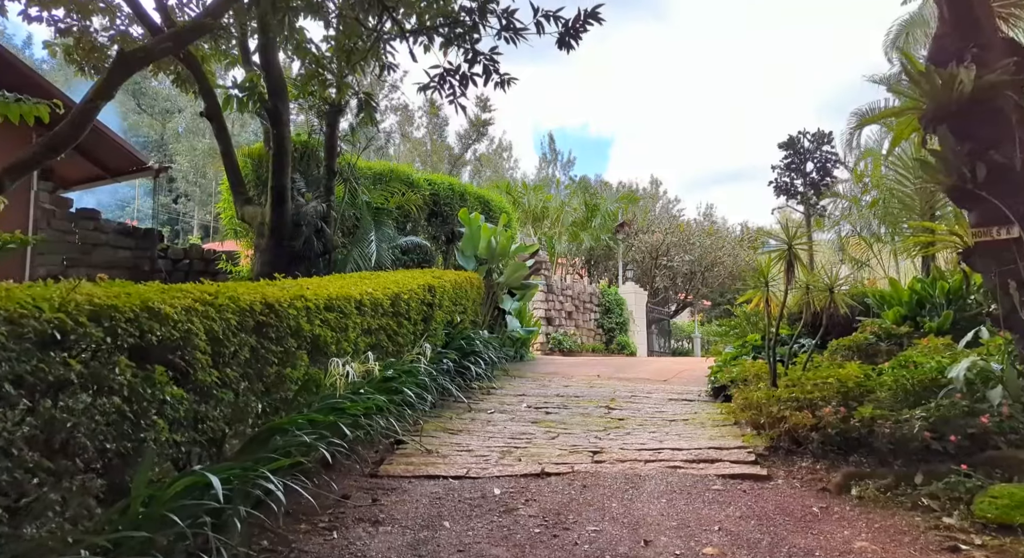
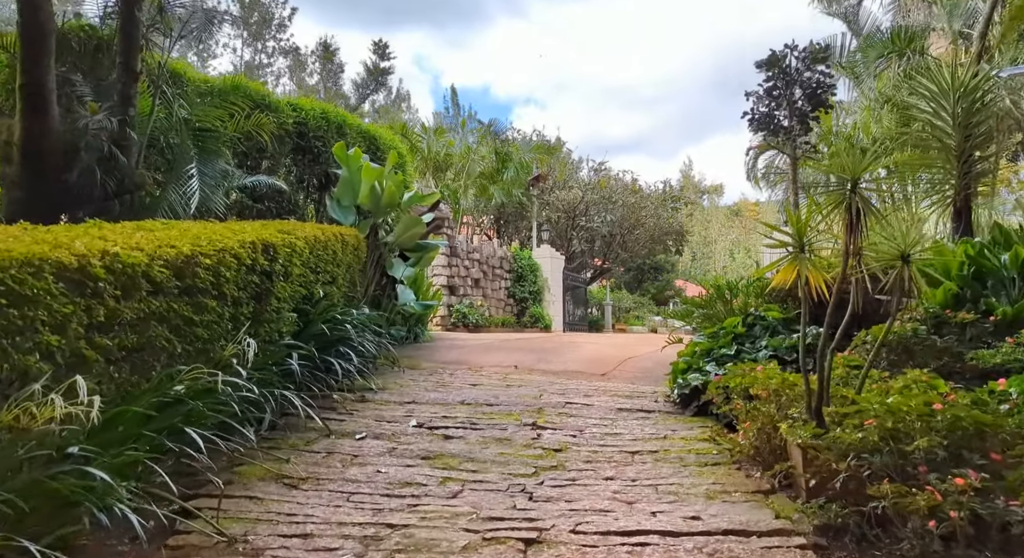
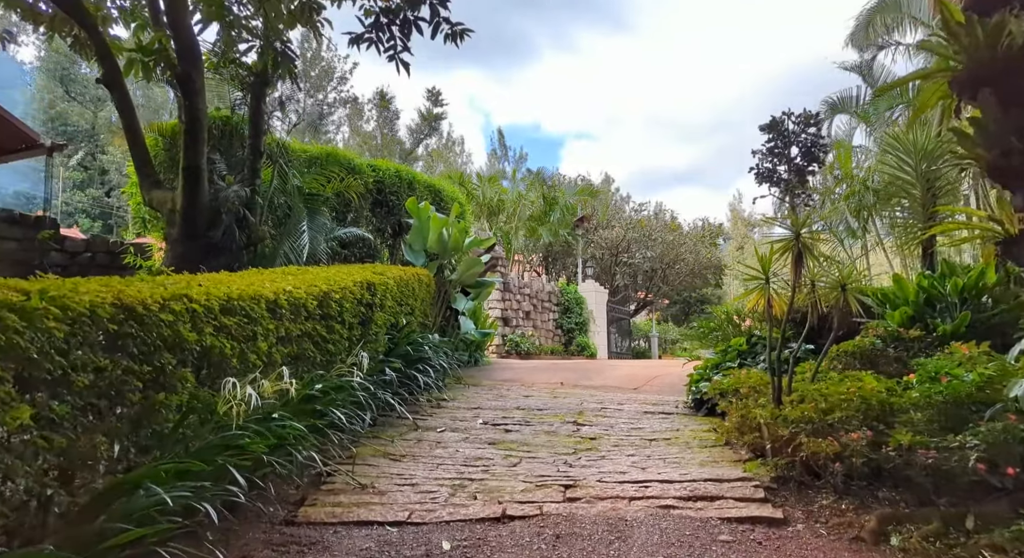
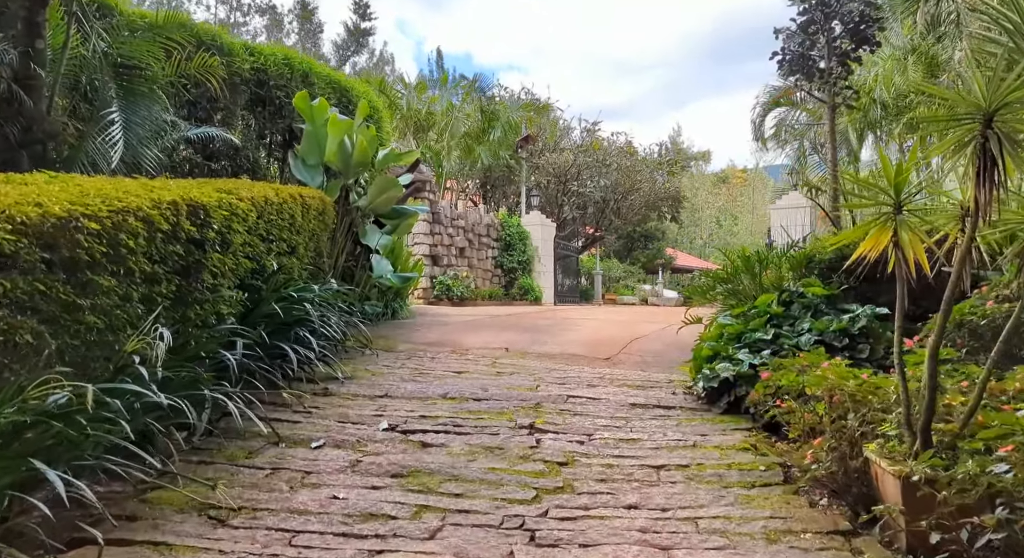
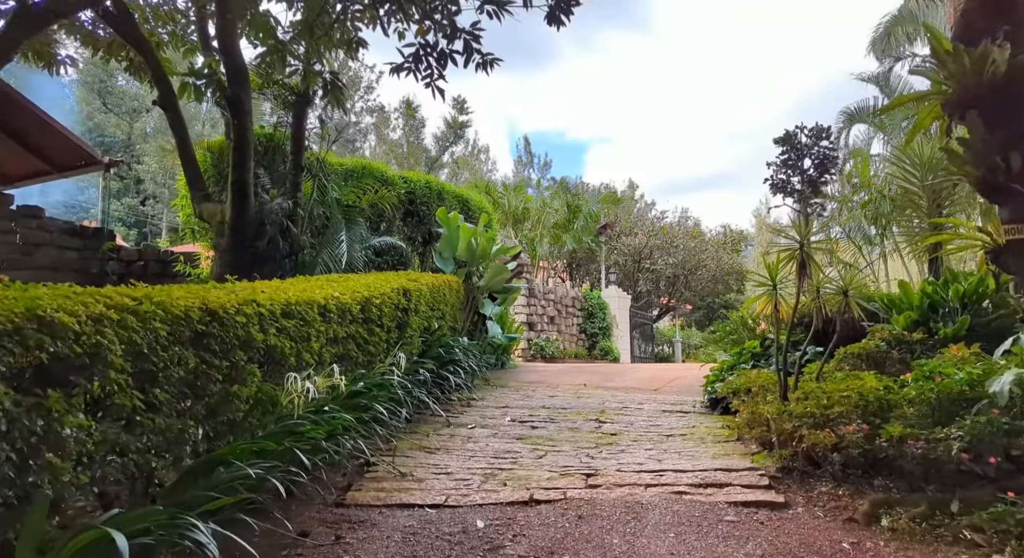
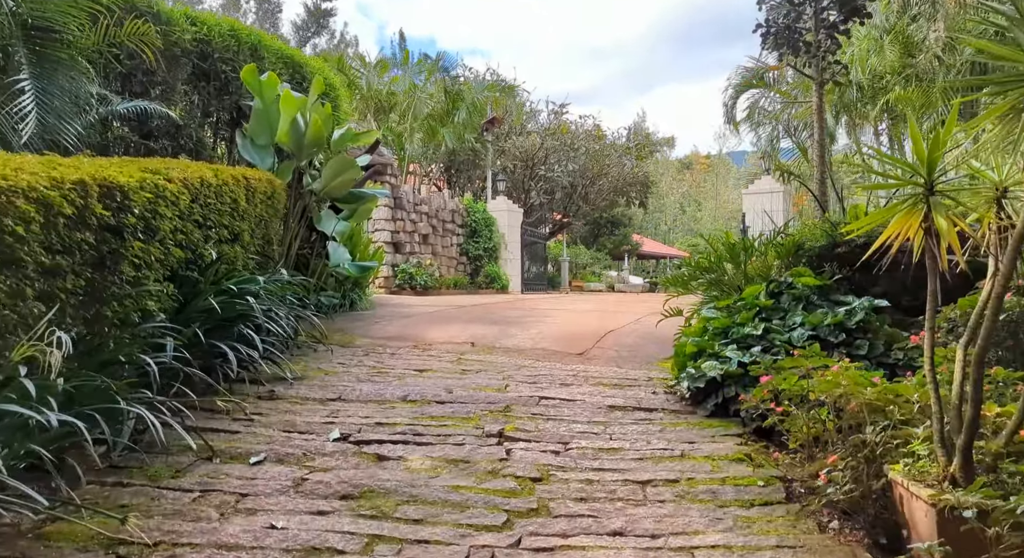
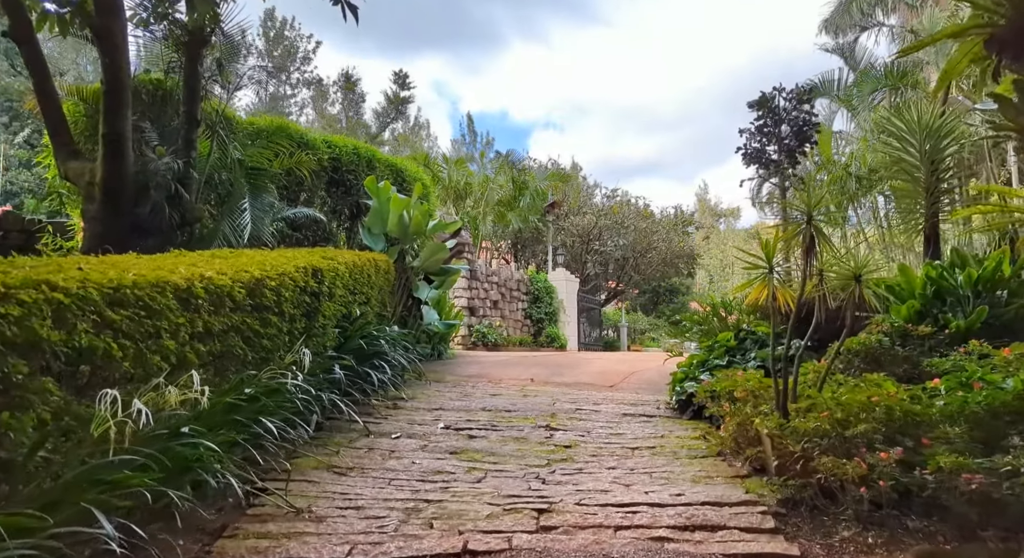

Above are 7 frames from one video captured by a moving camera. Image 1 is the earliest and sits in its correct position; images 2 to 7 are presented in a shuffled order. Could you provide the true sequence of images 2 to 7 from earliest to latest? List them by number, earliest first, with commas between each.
5, 3, 7, 2, 4, 6
